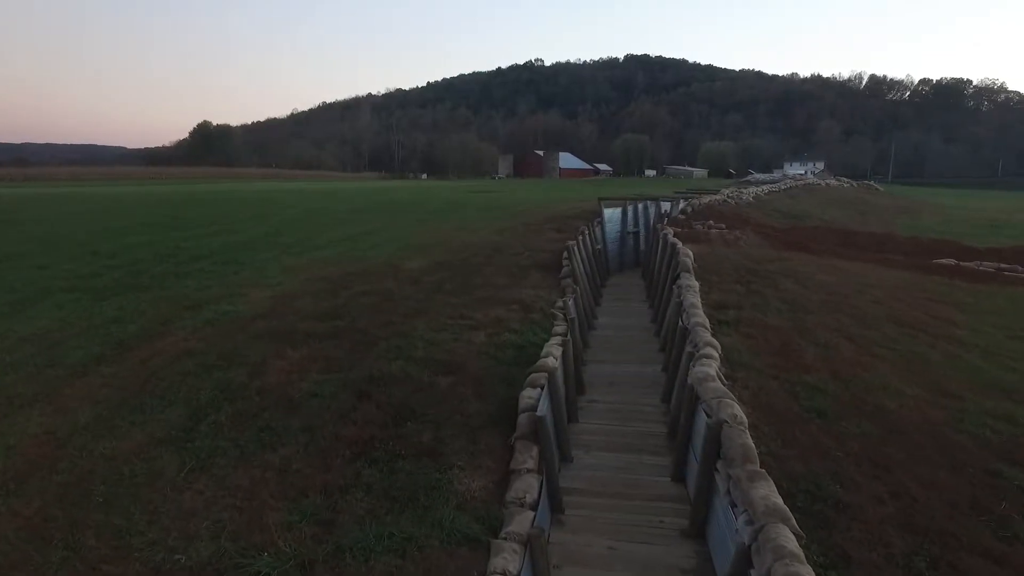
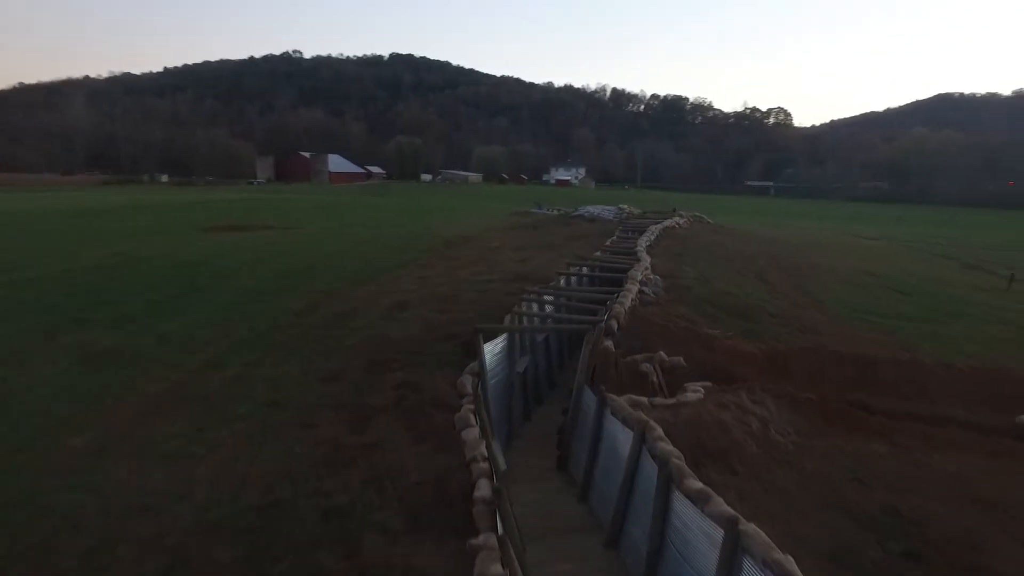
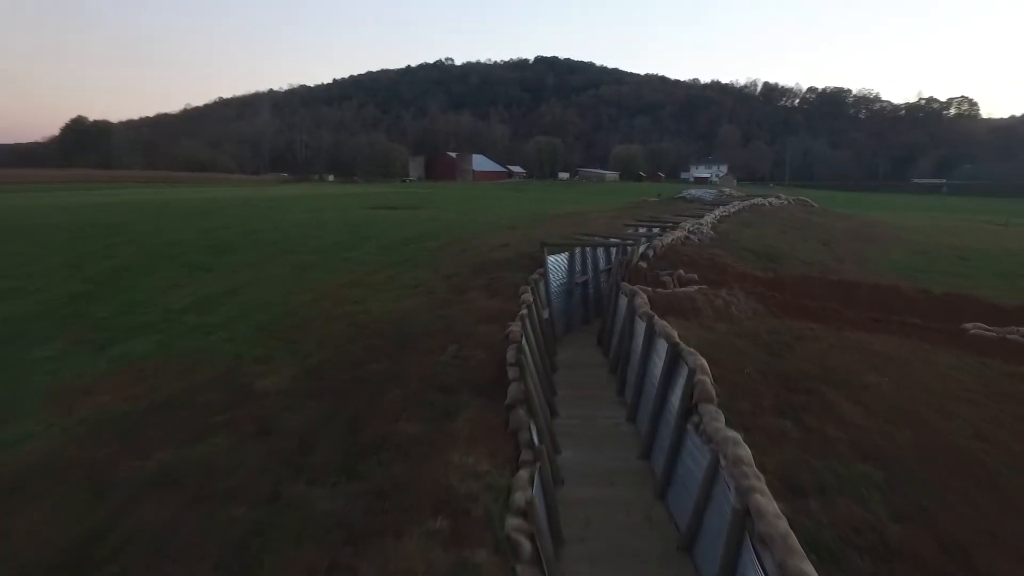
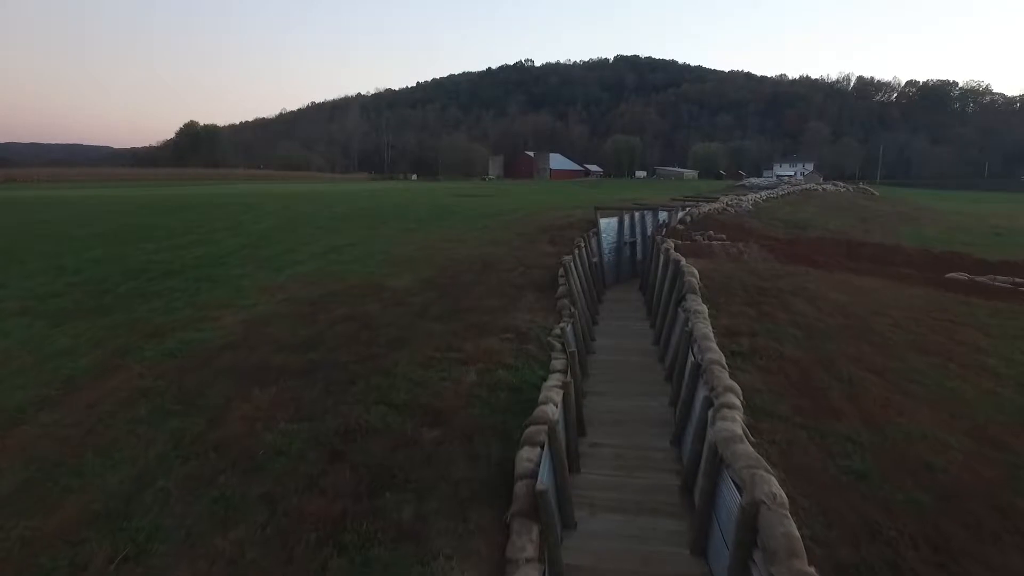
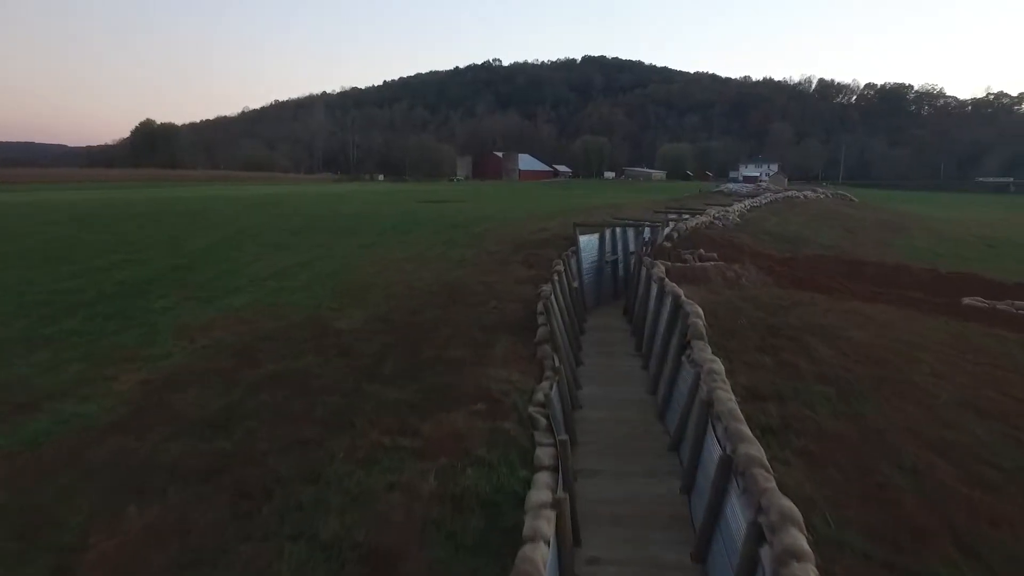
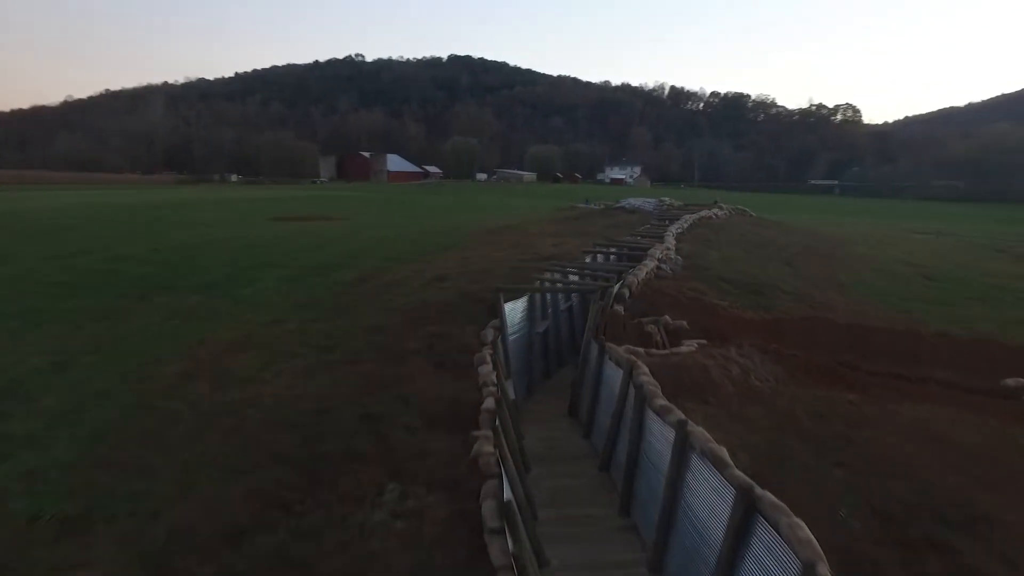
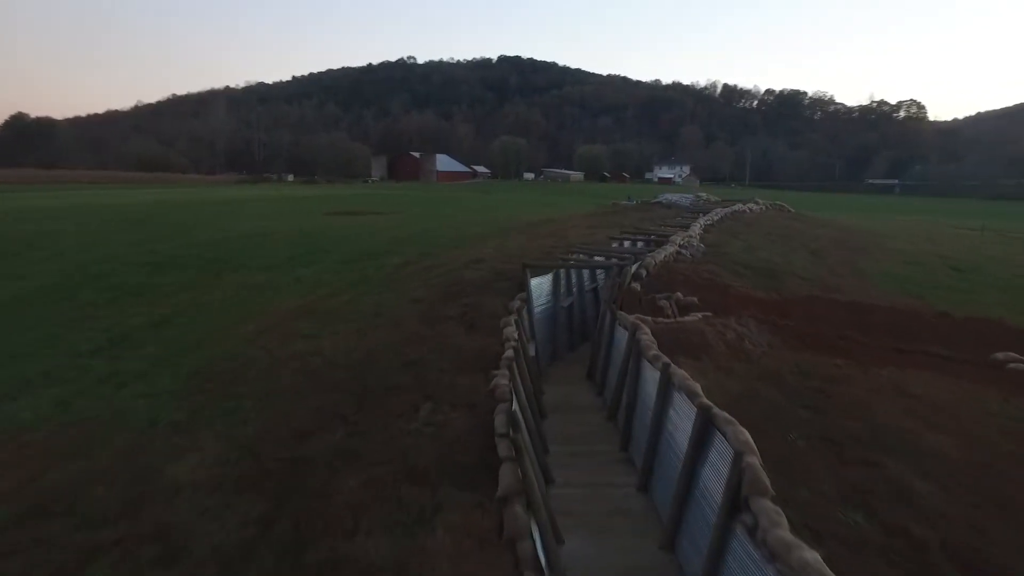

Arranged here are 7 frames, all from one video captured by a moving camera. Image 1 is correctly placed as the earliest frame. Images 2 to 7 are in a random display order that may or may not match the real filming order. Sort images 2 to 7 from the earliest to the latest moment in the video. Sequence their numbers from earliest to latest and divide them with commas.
4, 5, 3, 7, 6, 2
